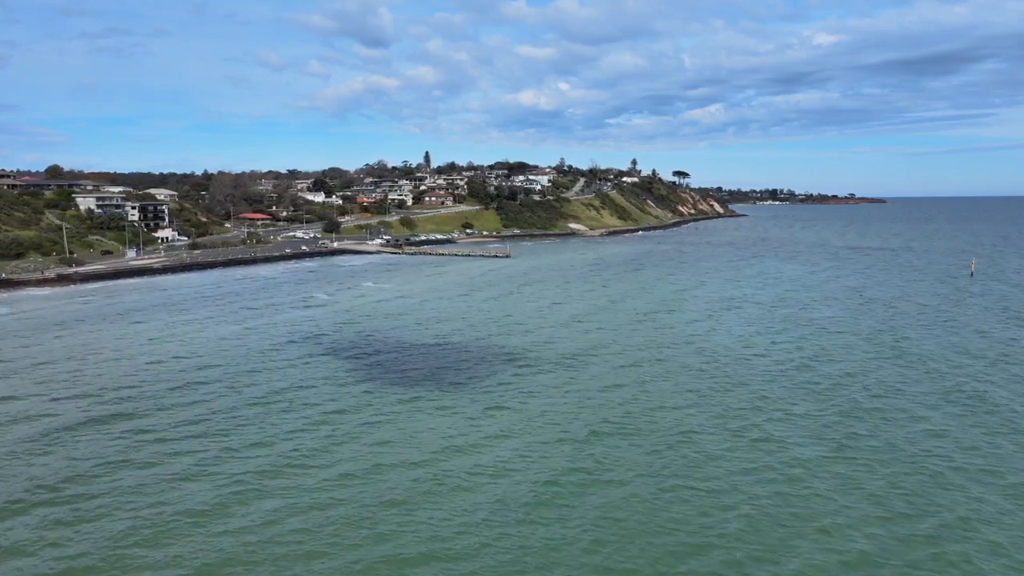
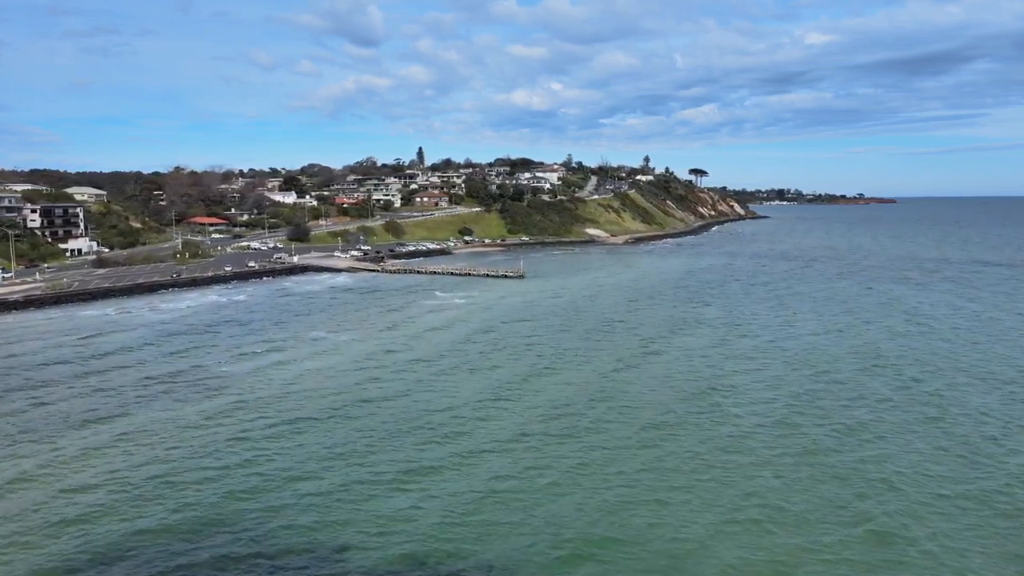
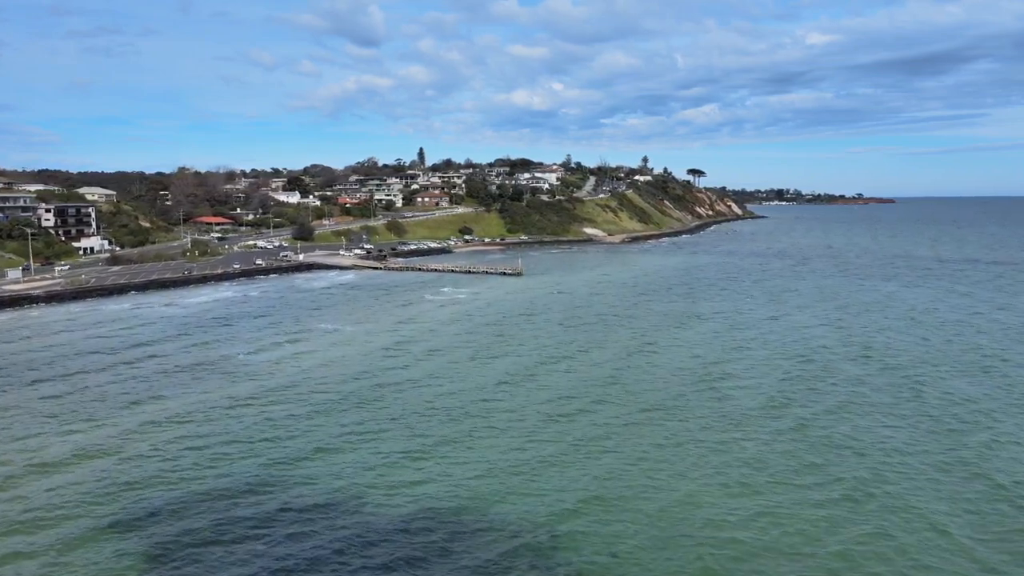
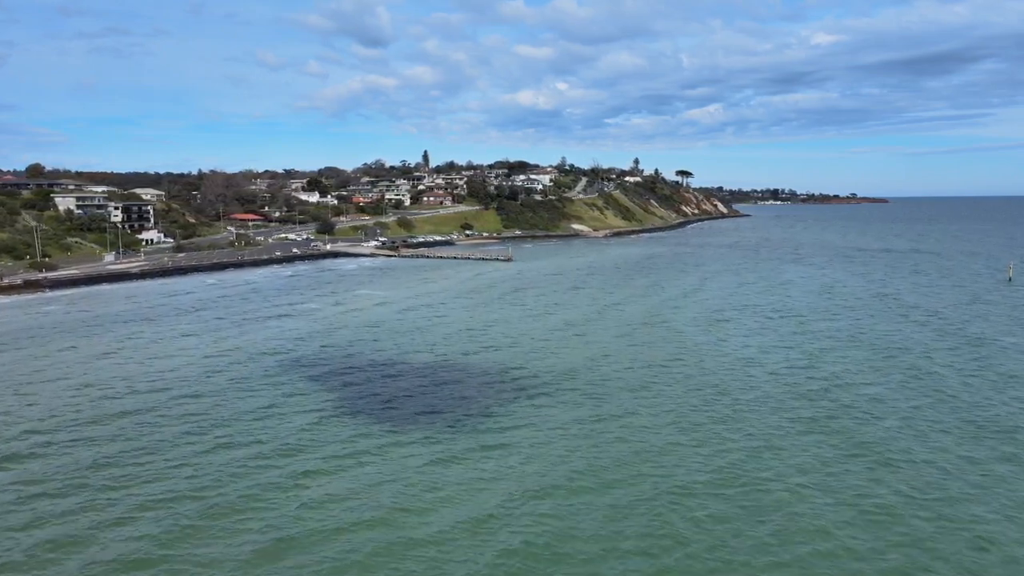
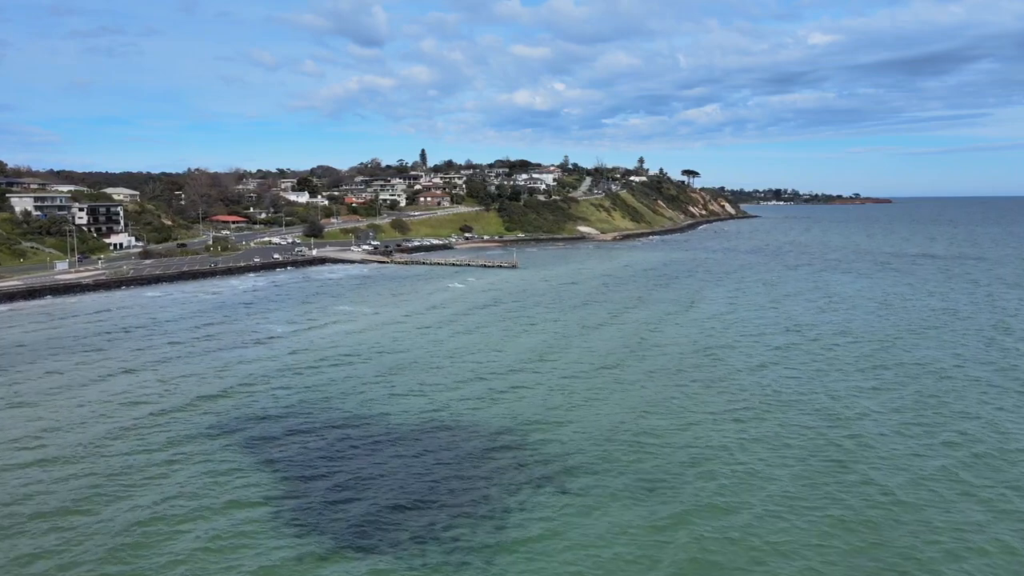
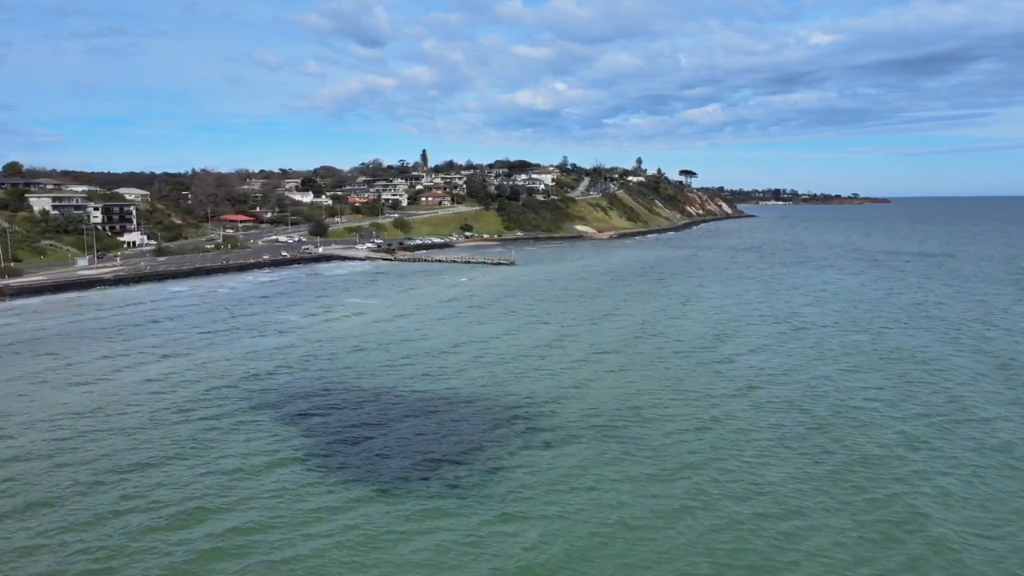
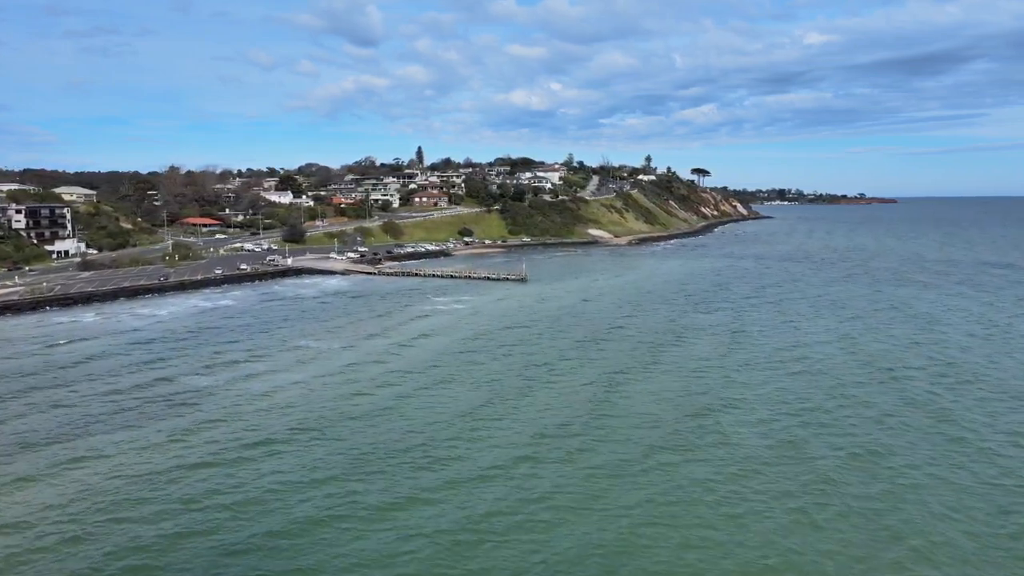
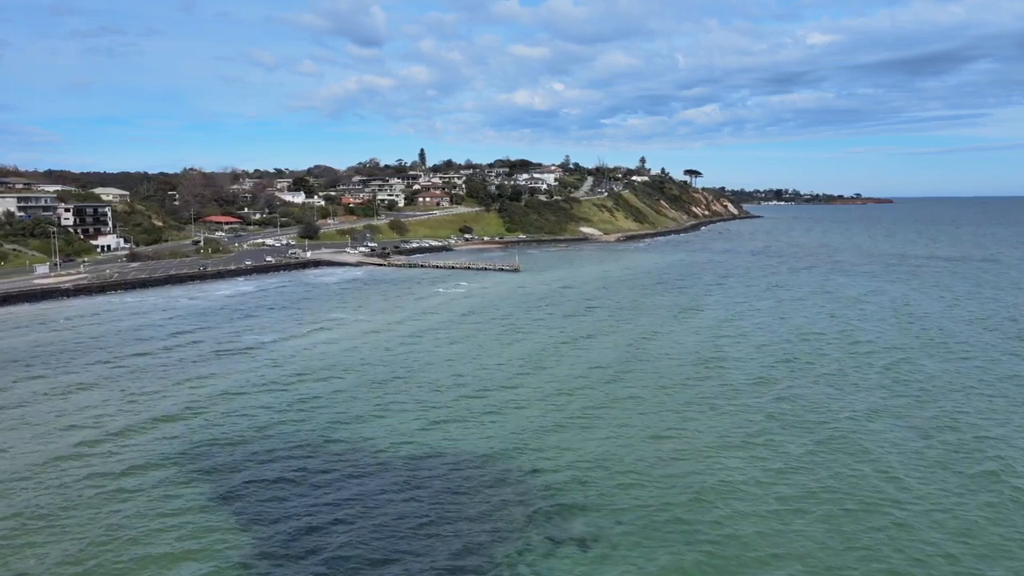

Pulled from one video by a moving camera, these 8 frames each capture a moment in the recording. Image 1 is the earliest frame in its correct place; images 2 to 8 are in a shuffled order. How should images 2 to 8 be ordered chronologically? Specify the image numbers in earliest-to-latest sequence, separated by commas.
4, 6, 5, 8, 3, 2, 7
